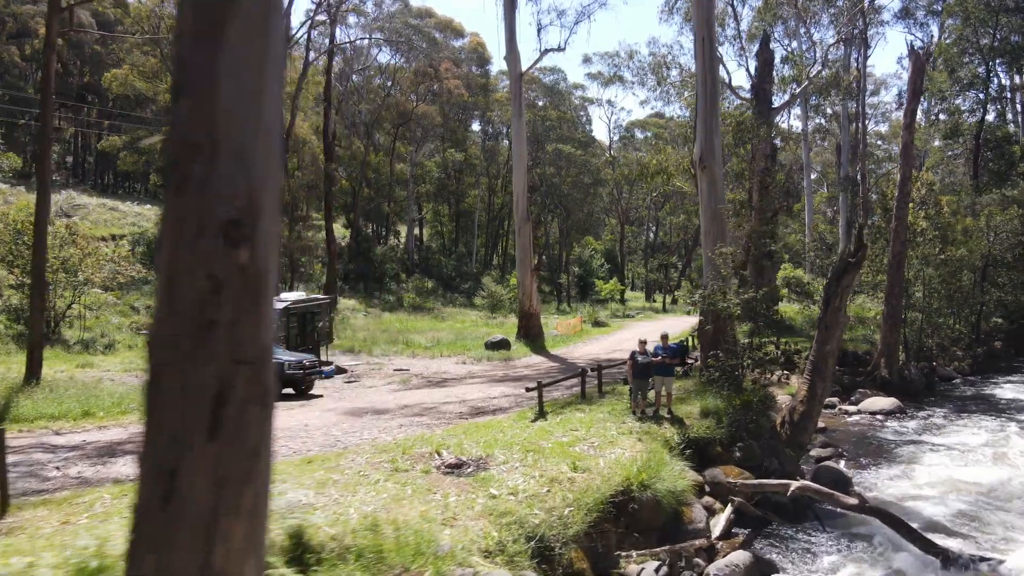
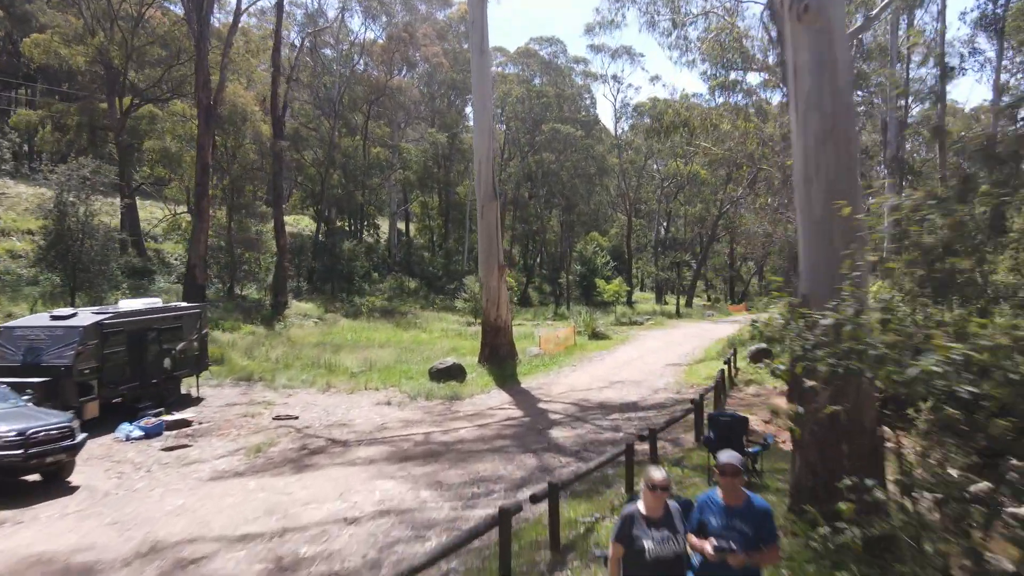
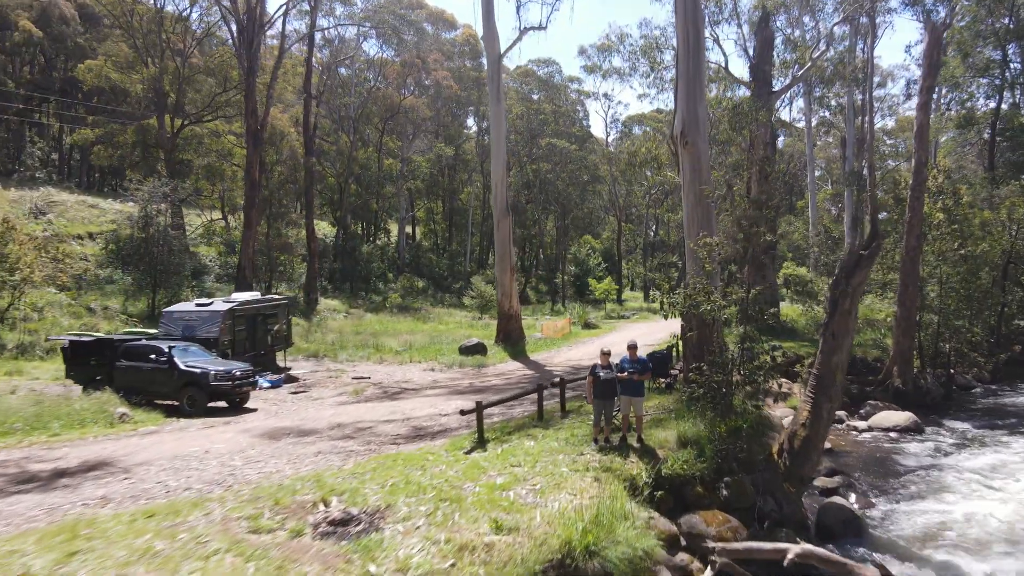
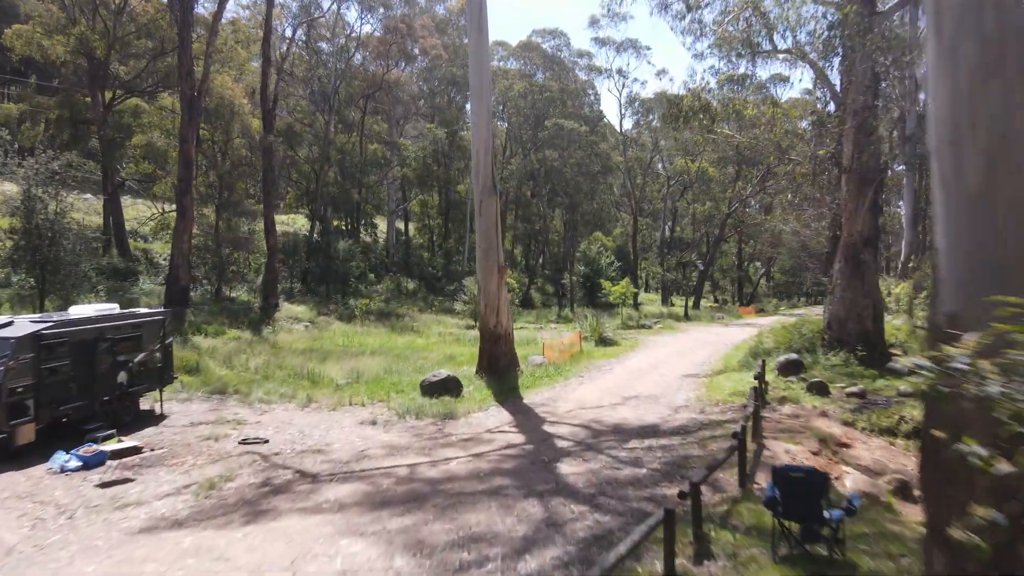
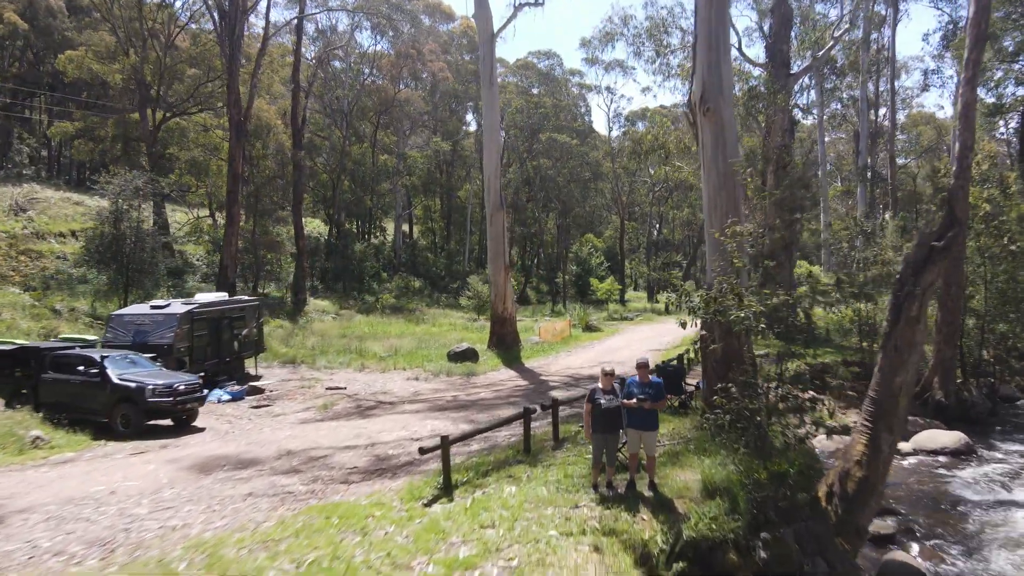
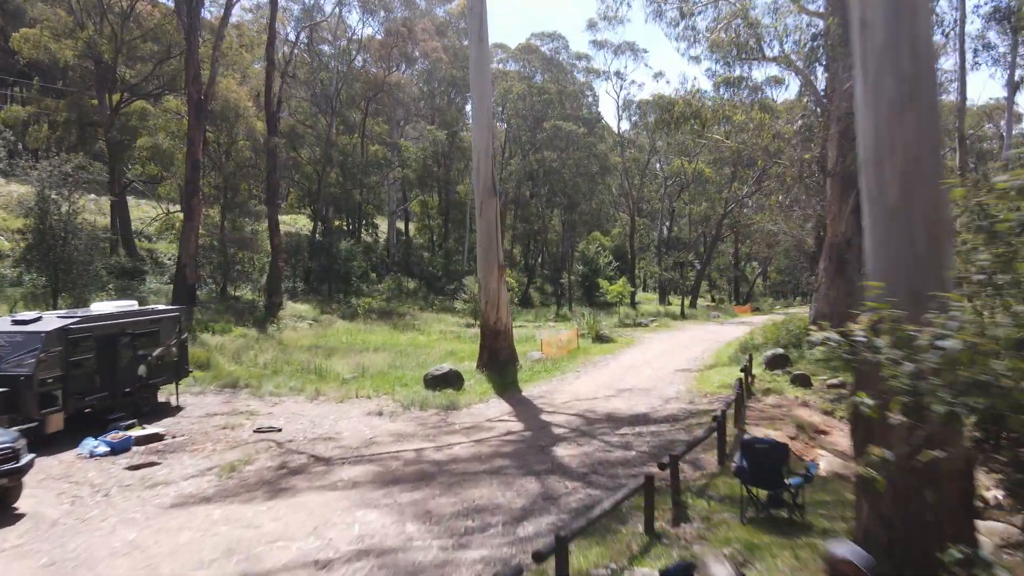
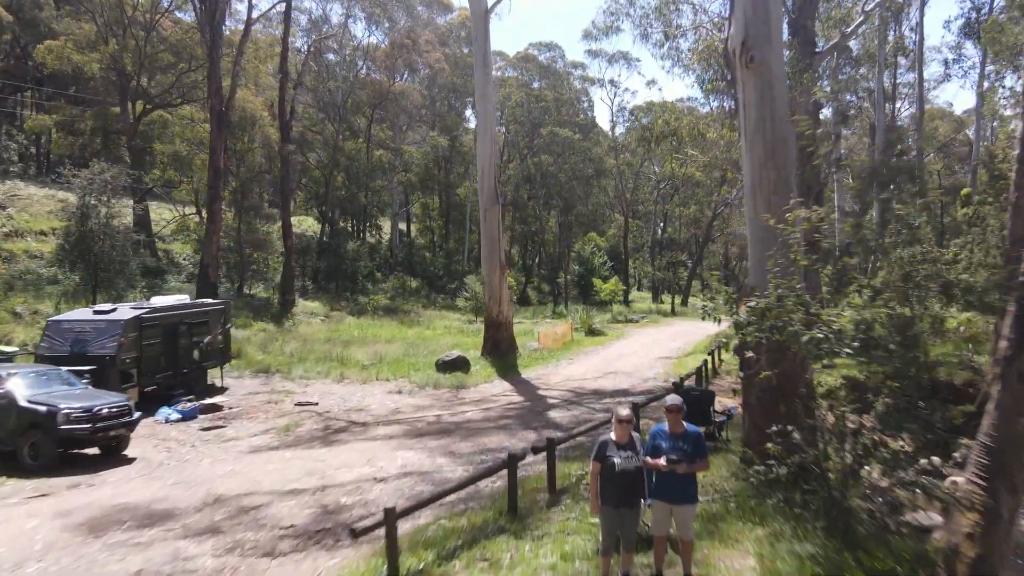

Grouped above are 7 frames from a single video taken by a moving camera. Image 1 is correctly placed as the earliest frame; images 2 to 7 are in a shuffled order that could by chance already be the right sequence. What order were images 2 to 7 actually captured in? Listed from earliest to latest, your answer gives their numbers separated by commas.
3, 5, 7, 2, 6, 4
